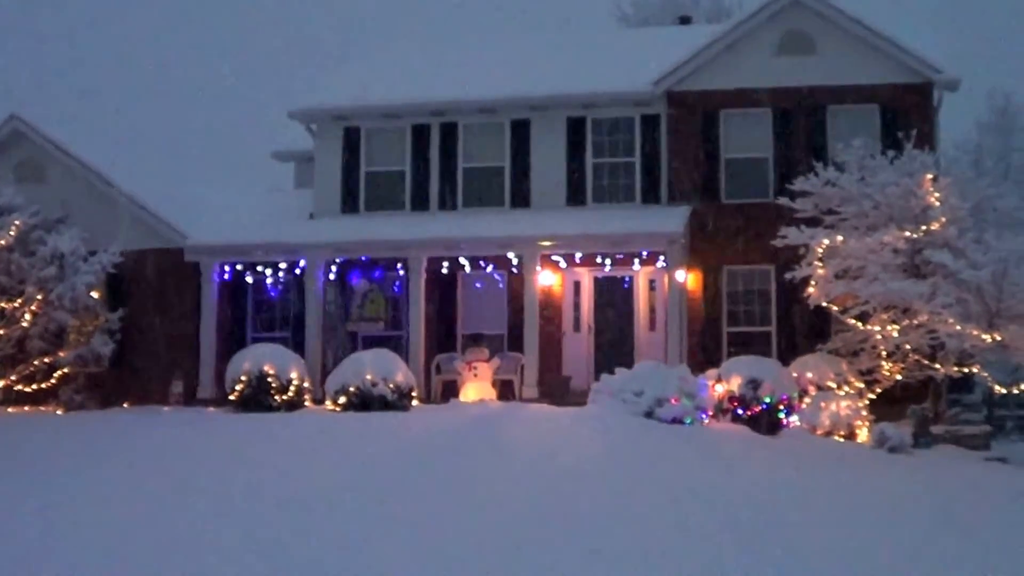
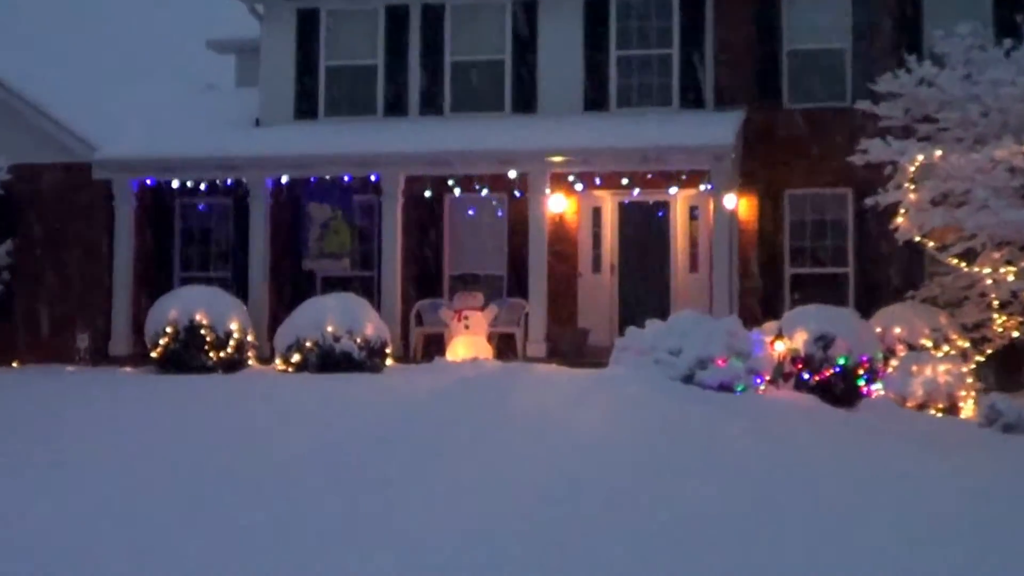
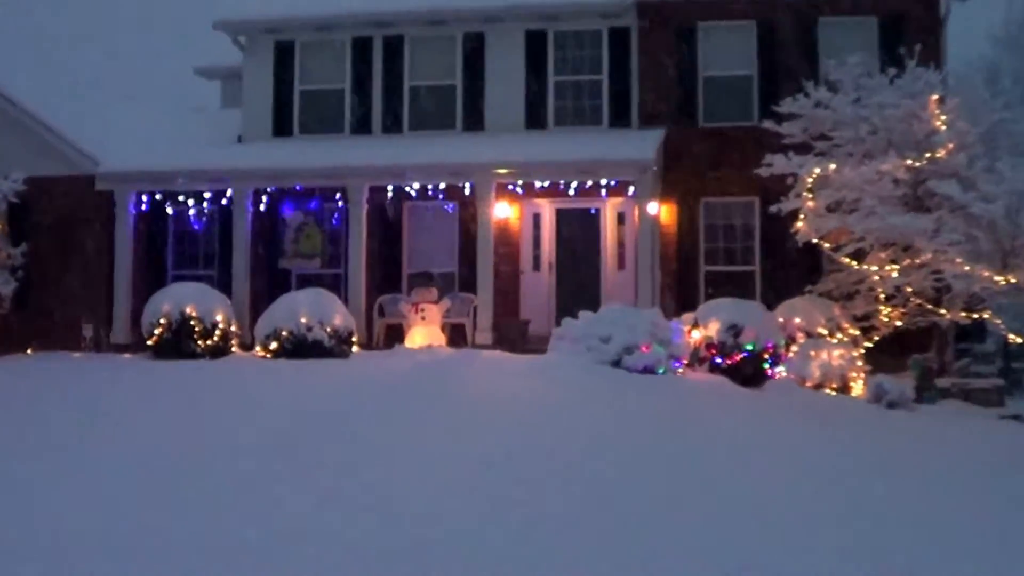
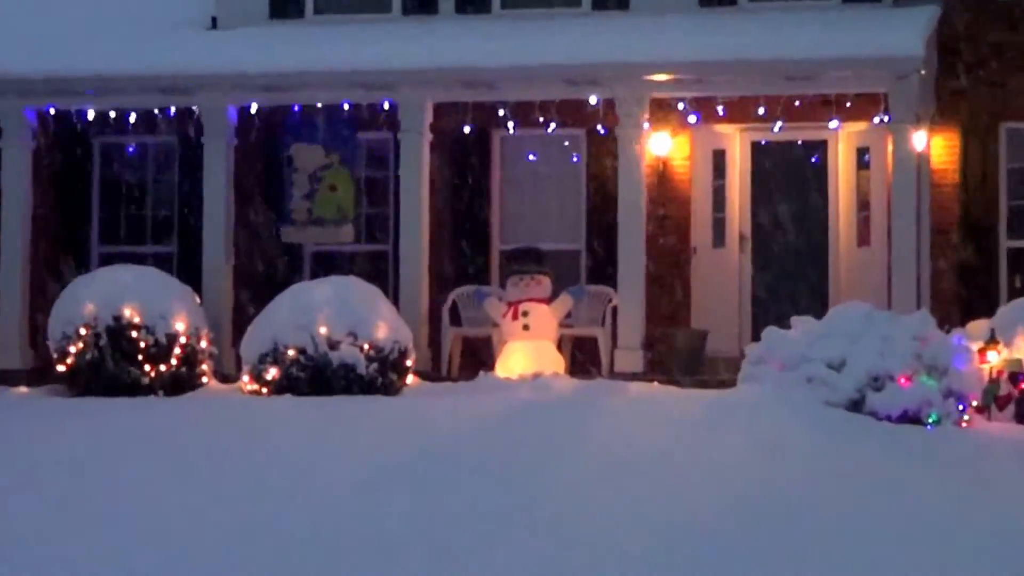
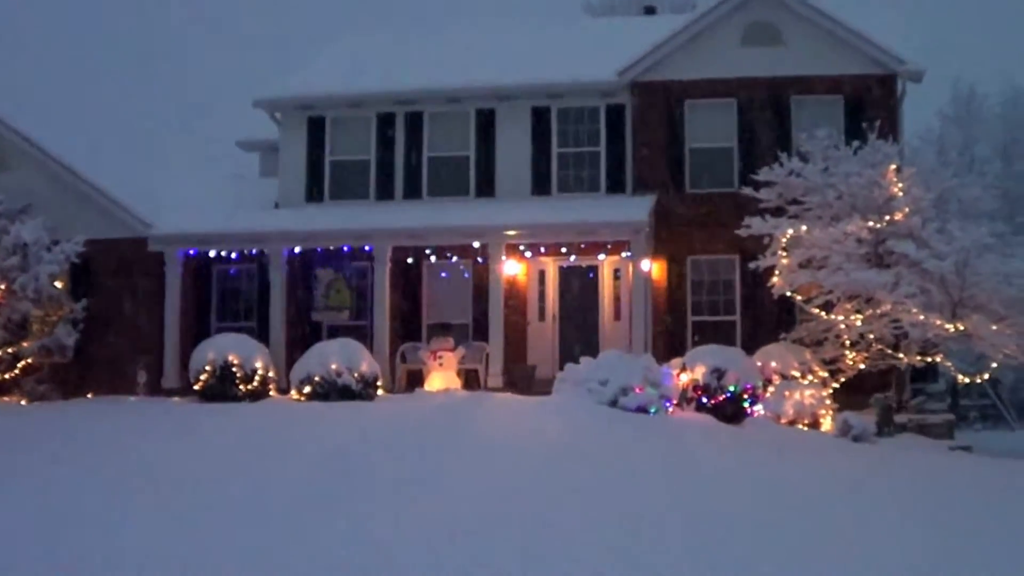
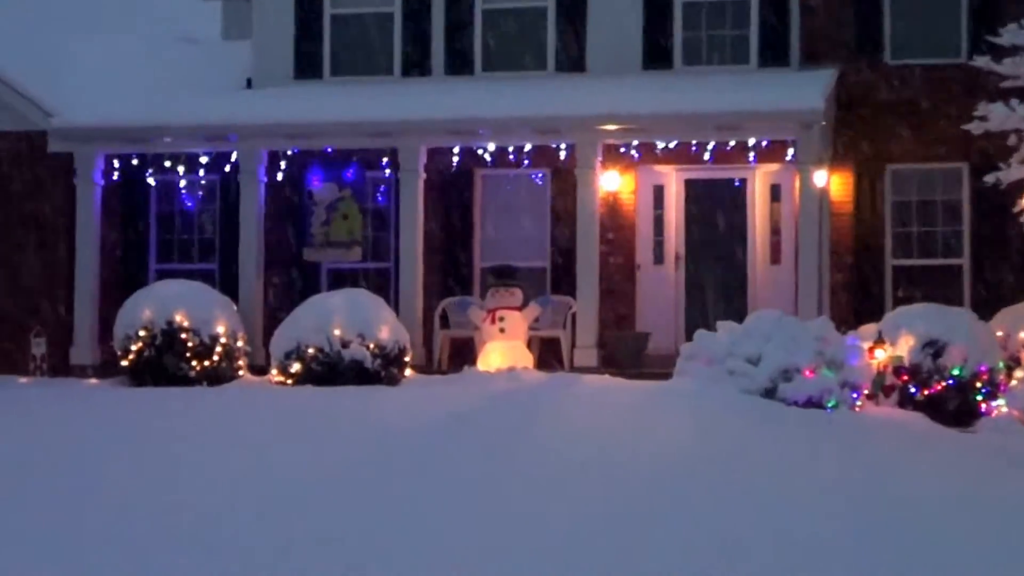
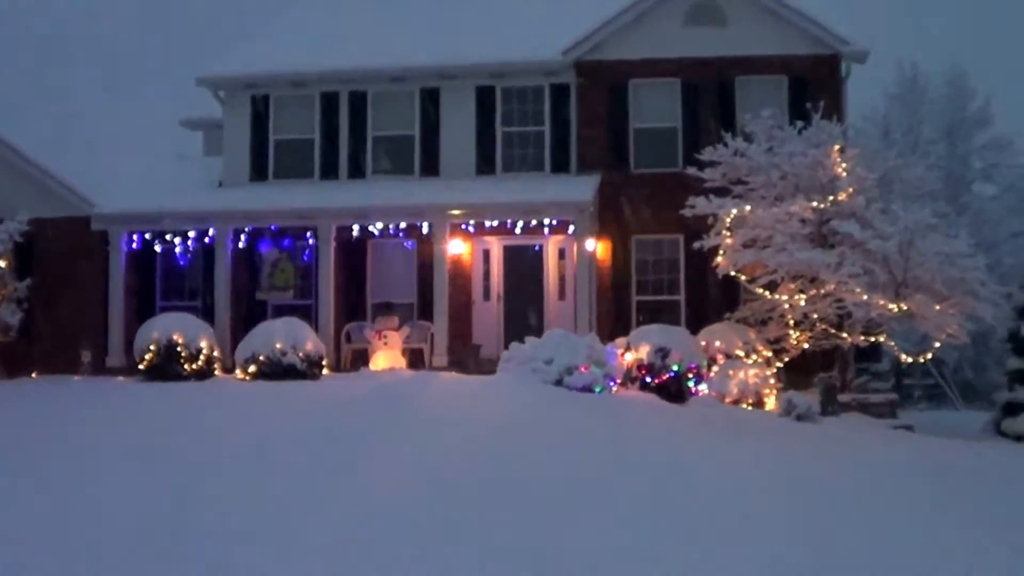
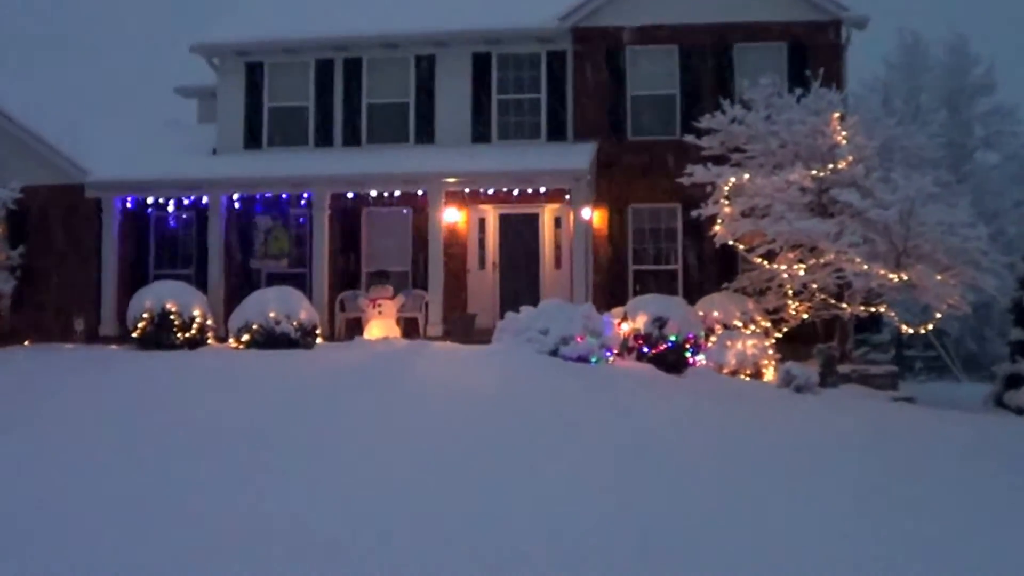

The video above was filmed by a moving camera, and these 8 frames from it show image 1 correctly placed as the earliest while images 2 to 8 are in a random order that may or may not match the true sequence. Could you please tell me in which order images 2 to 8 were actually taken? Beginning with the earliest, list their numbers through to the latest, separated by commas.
5, 7, 8, 3, 2, 6, 4
